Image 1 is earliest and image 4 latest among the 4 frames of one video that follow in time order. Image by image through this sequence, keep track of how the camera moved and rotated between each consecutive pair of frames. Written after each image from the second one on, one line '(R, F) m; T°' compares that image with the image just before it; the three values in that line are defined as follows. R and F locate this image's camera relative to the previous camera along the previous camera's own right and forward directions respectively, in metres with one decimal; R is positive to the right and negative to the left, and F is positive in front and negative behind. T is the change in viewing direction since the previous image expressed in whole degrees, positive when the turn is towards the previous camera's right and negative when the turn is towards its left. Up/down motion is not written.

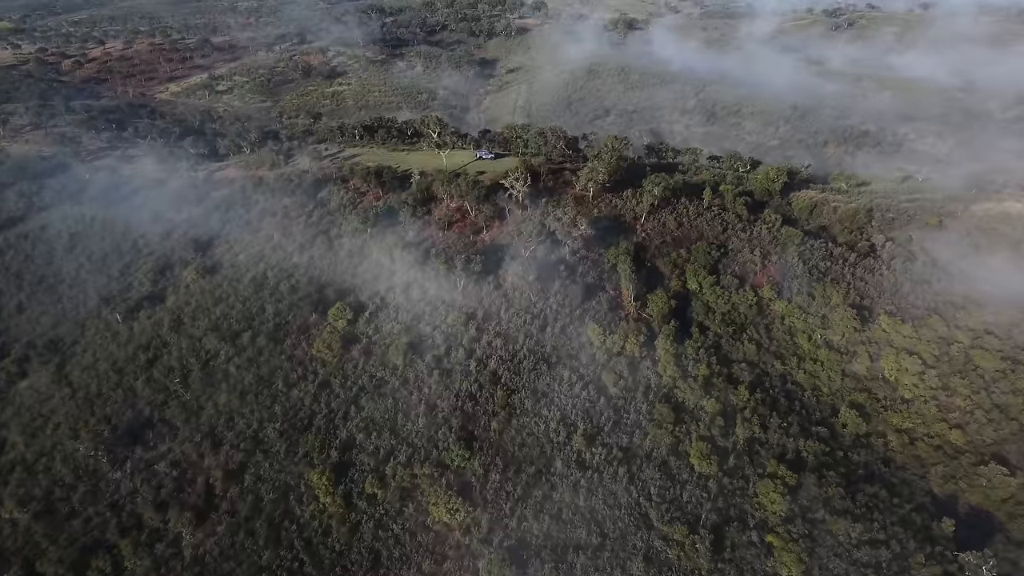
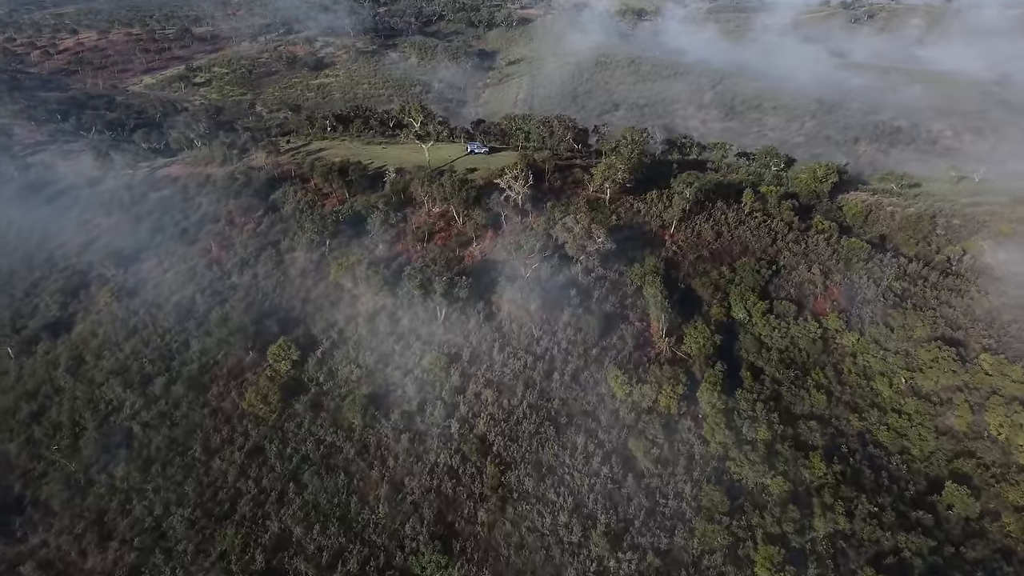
(+0.4, +11.7) m; 0°
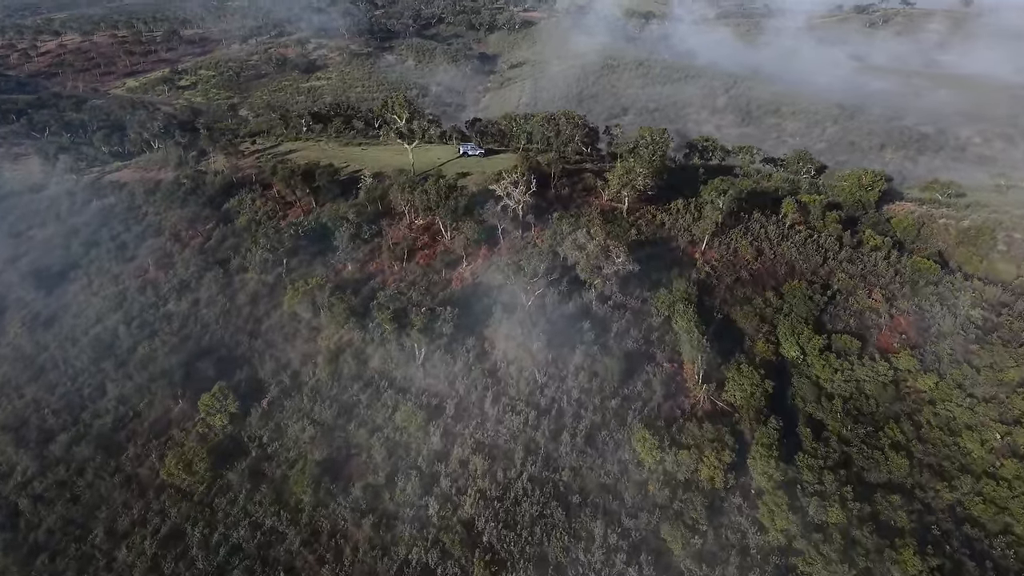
(+0.3, +7.9) m; 0°
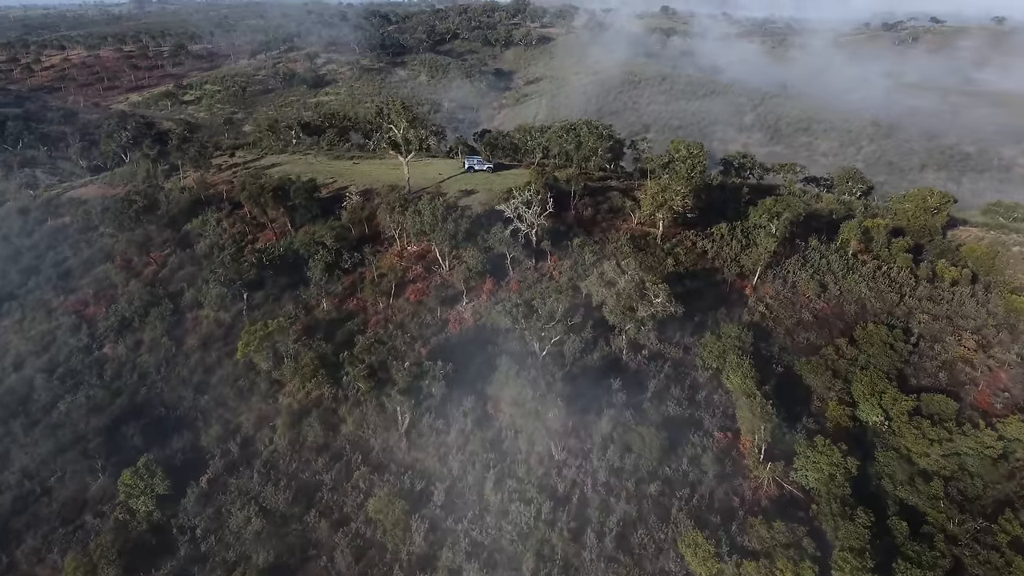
(+0.1, +6.5) m; -1°
